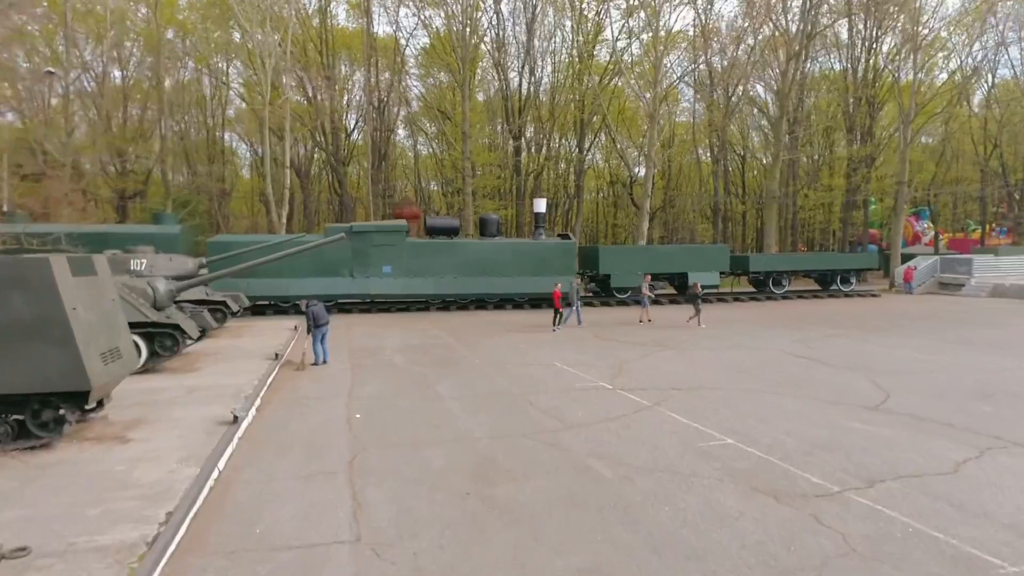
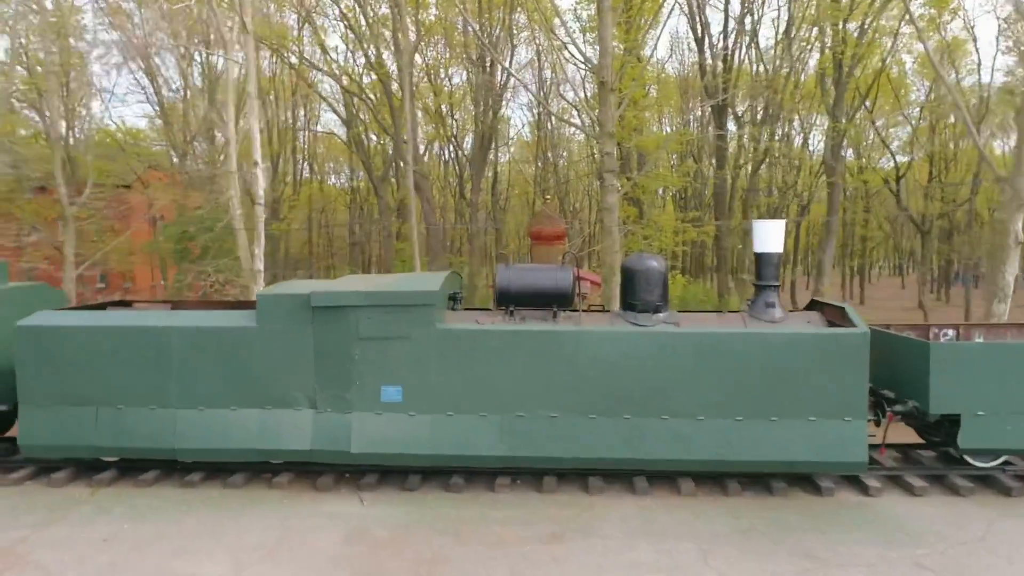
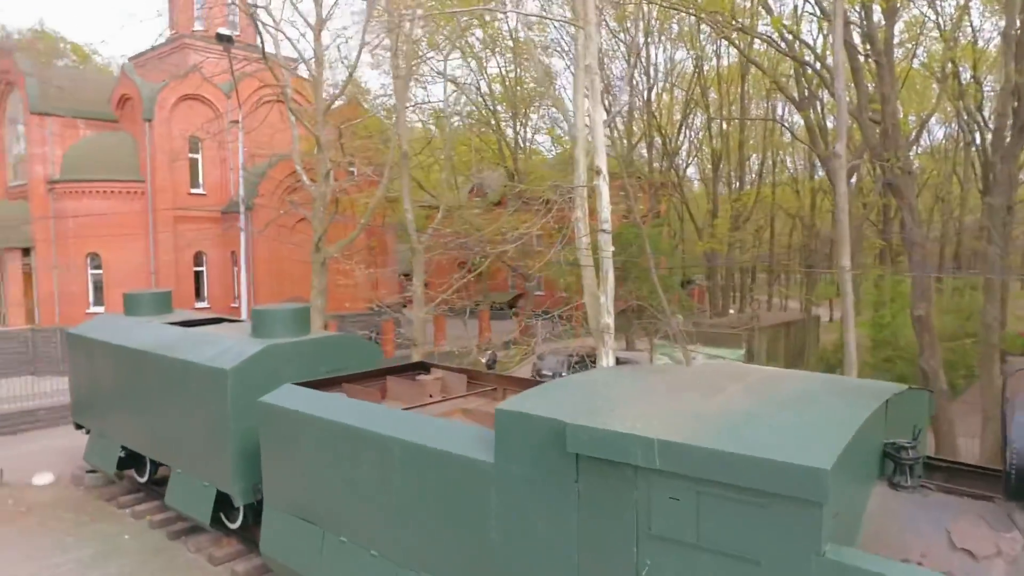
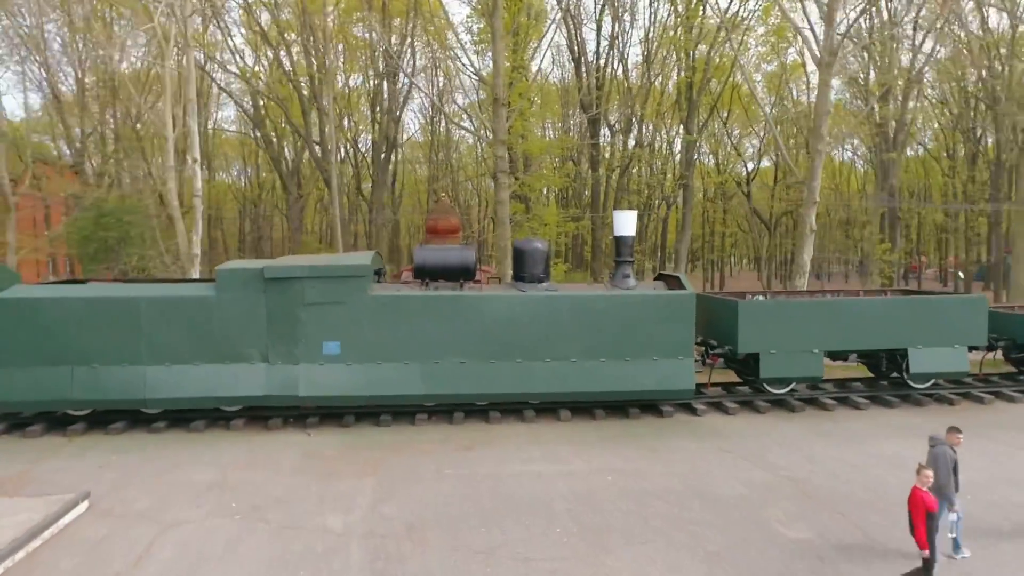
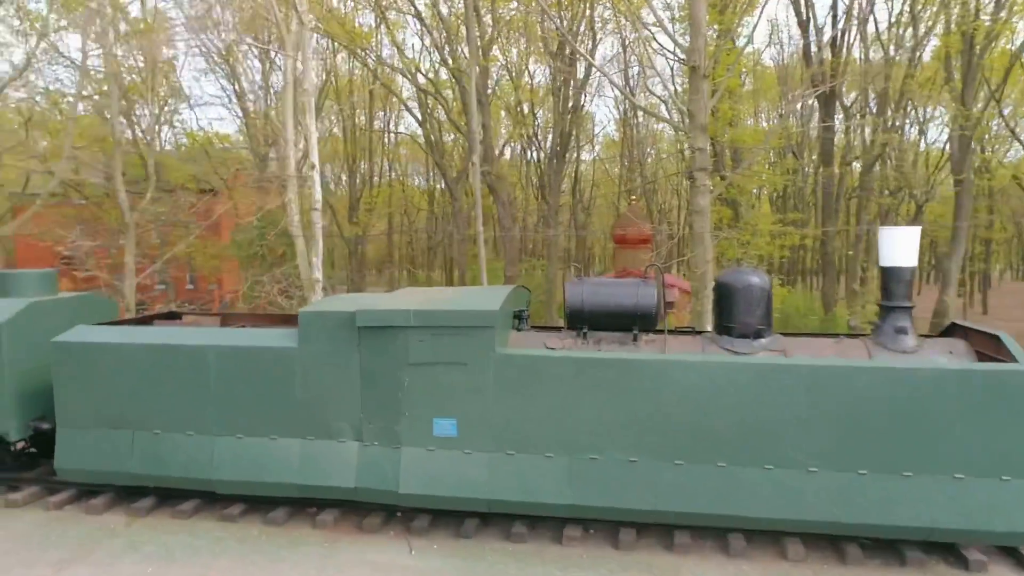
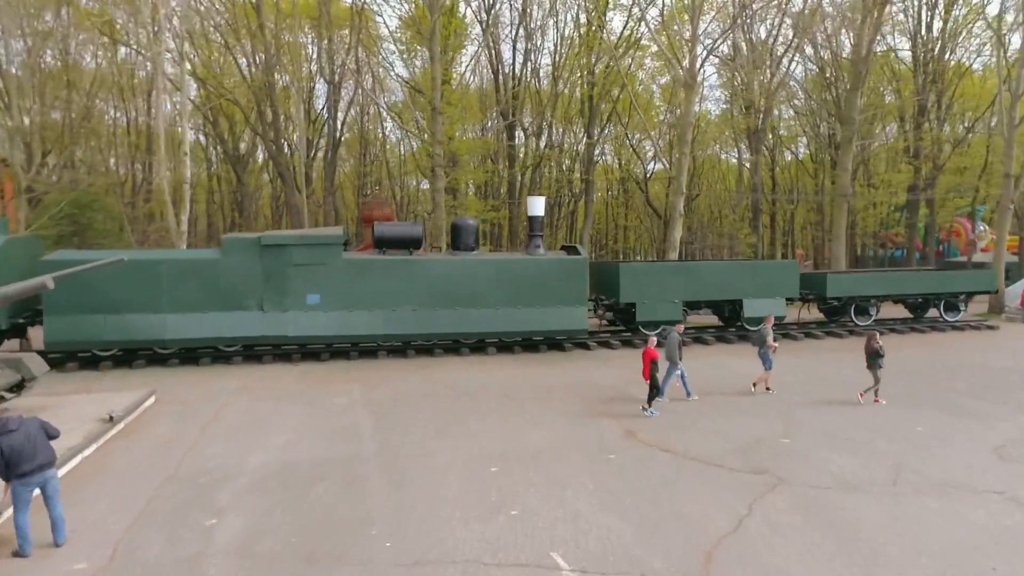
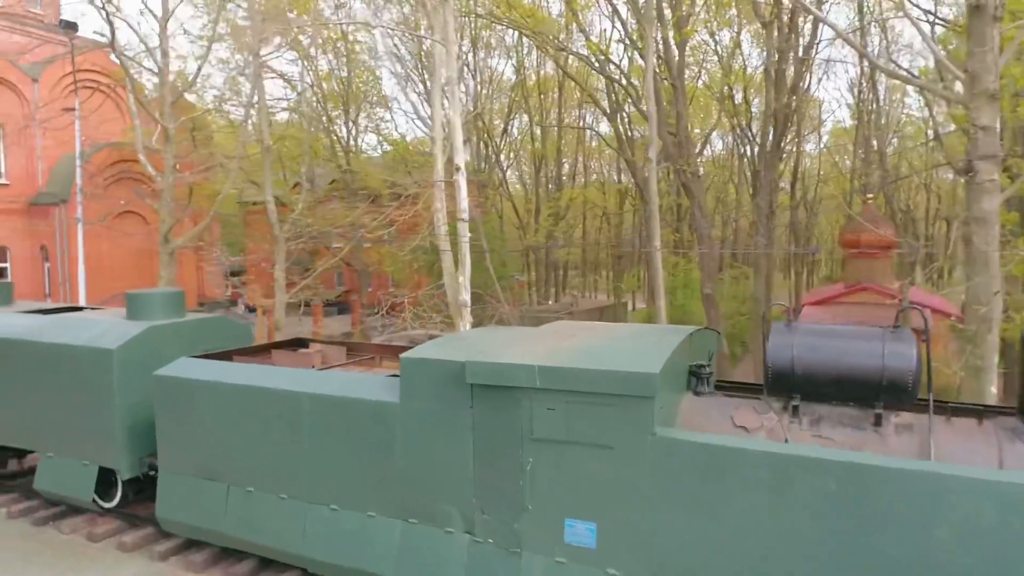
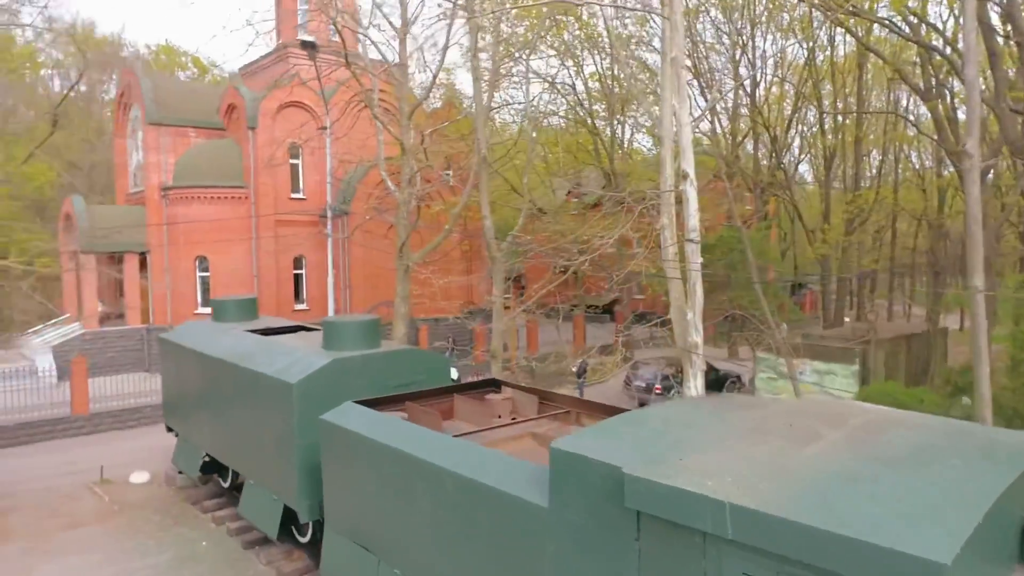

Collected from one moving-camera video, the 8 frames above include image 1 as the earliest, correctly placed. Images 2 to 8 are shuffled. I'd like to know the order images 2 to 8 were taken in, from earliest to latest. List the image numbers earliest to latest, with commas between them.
6, 4, 2, 5, 7, 3, 8
